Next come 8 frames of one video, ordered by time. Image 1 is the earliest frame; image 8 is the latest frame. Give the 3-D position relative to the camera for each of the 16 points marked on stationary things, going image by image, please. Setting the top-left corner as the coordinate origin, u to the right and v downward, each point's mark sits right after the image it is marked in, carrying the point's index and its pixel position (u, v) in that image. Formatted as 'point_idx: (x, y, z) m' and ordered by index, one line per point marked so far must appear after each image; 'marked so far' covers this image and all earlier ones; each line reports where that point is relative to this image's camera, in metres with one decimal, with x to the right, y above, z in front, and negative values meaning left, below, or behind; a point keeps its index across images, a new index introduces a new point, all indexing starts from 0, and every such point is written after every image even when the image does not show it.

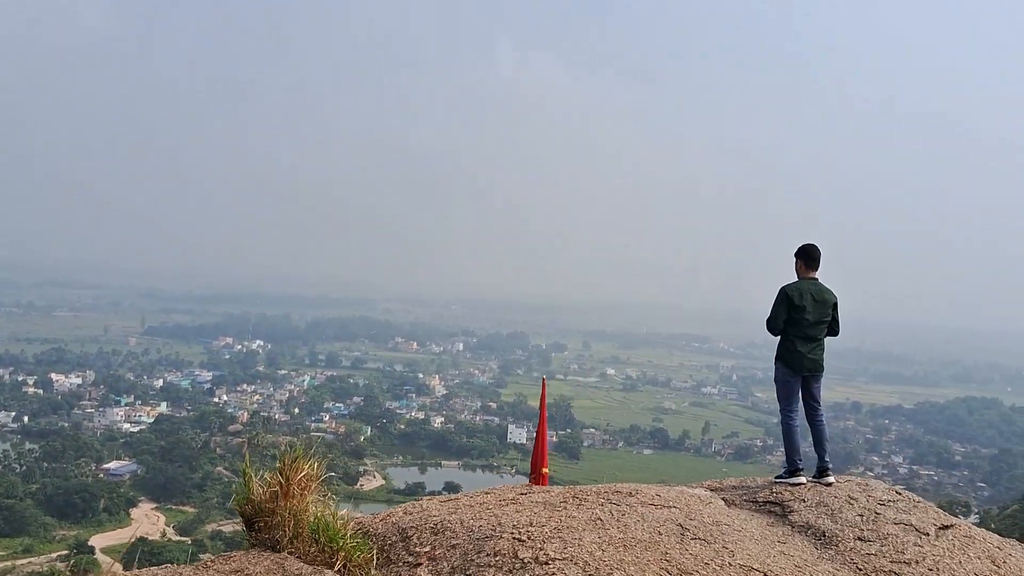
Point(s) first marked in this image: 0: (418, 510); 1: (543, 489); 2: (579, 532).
0: (-0.9, -2.1, +7.9) m
1: (+0.3, -2.0, +8.3) m
2: (+0.6, -2.0, +6.8) m
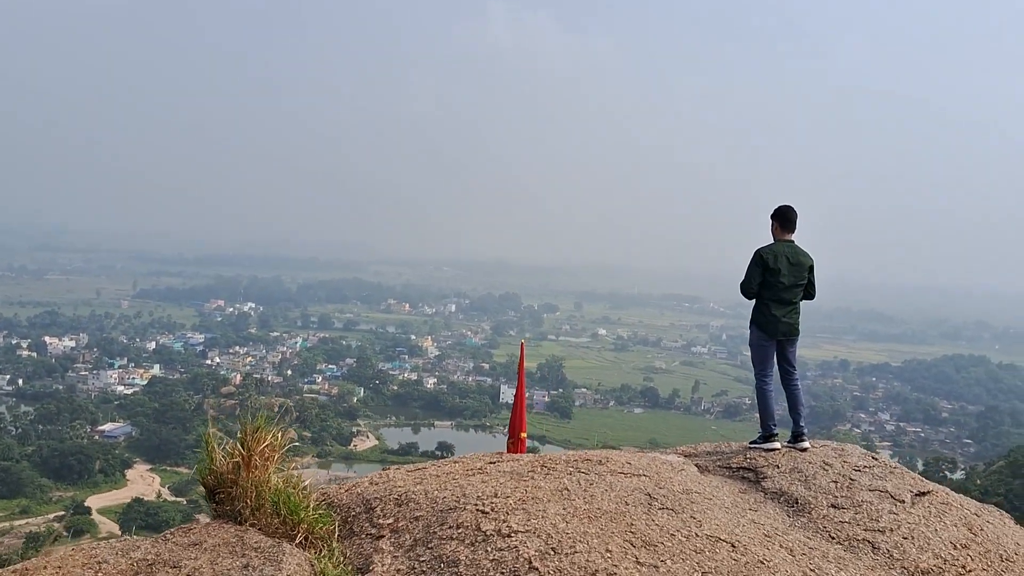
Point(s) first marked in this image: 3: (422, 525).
0: (-1.2, -1.8, +7.8) m
1: (0.0, -1.7, +8.1) m
2: (+0.3, -1.8, +6.7) m
3: (-0.7, -1.9, +6.7) m
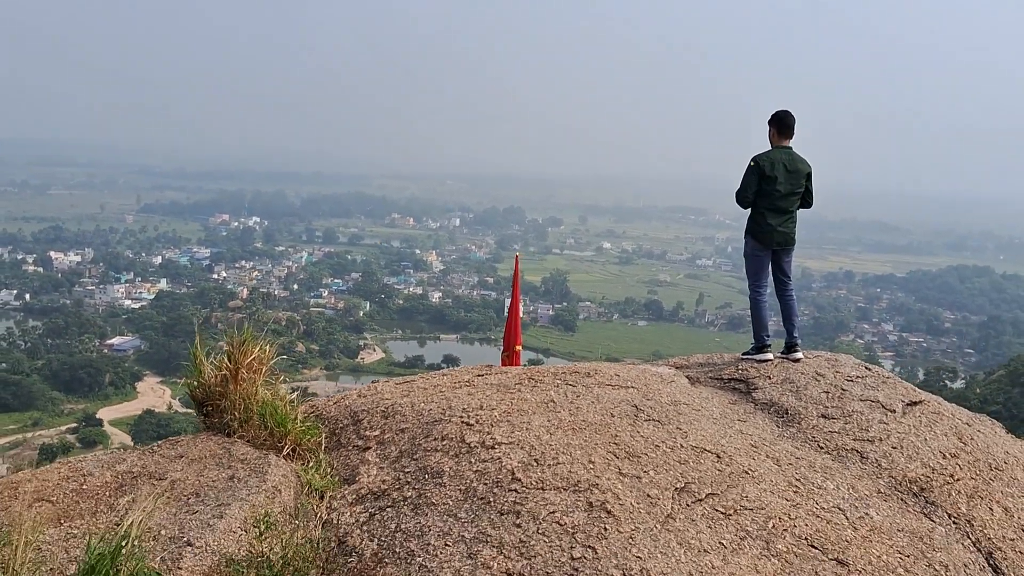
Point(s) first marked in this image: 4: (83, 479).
0: (-1.3, -1.0, +7.8) m
1: (-0.1, -0.8, +8.1) m
2: (+0.1, -1.0, +6.7) m
3: (-0.9, -1.2, +6.7) m
4: (-3.1, -1.4, +6.0) m
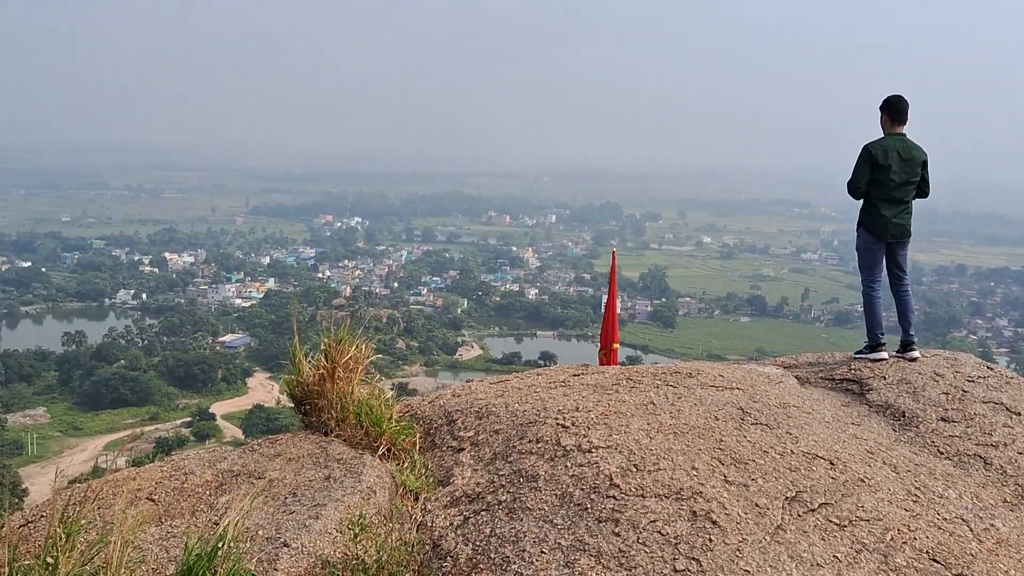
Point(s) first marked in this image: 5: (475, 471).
0: (-0.4, -1.0, +7.7) m
1: (+0.8, -0.8, +7.9) m
2: (+0.9, -1.0, +6.4) m
3: (-0.1, -1.2, +6.5) m
4: (-2.4, -1.4, +6.1) m
5: (-0.3, -1.4, +6.2) m
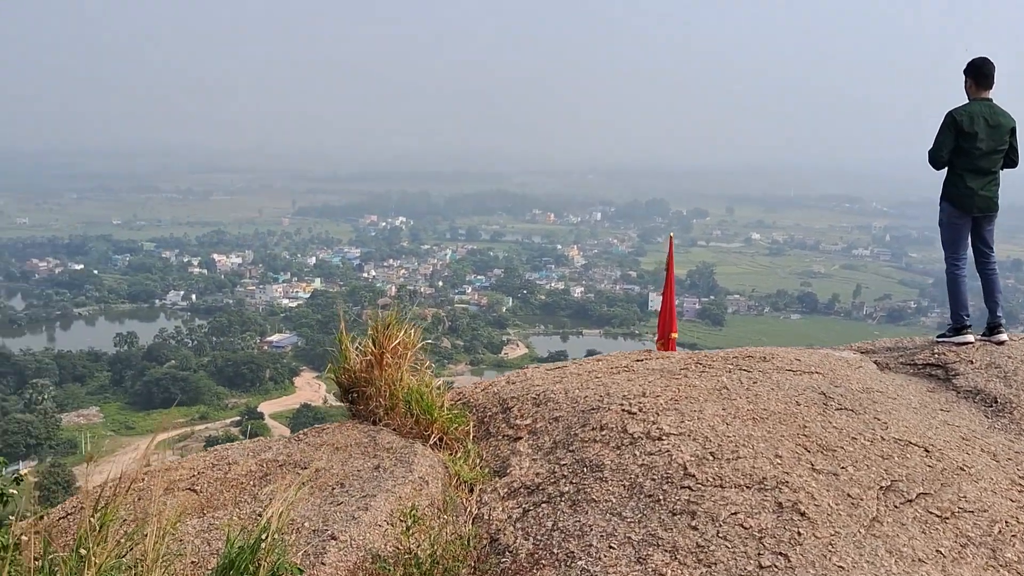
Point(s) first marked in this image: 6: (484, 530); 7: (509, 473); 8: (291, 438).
0: (+0.1, -0.8, +7.2) m
1: (+1.3, -0.6, +7.4) m
2: (+1.3, -0.8, +5.9) m
3: (+0.4, -1.0, +6.1) m
4: (-2.0, -1.3, +5.8) m
5: (+0.2, -1.2, +5.8) m
6: (-0.2, -1.5, +5.2) m
7: (0.0, -1.3, +5.8) m
8: (-1.7, -1.2, +6.4) m
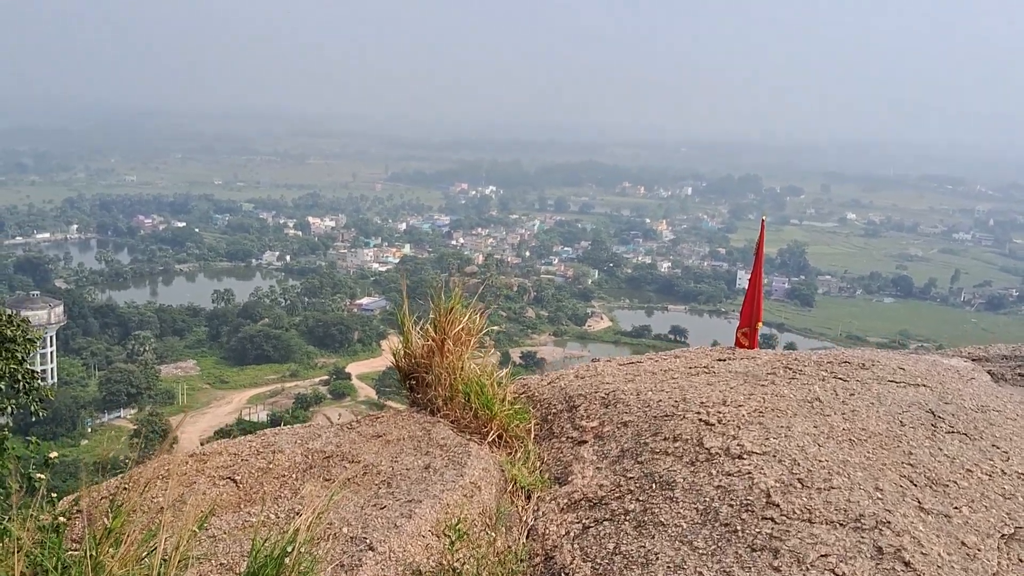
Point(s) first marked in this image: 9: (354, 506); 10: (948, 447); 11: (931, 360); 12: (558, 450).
0: (+0.6, -0.7, +6.7) m
1: (+1.9, -0.5, +6.7) m
2: (+1.8, -0.8, +5.2) m
3: (+0.8, -1.0, +5.5) m
4: (-1.6, -1.1, +5.5) m
5: (+0.6, -1.2, +5.3) m
6: (+0.1, -1.5, +4.7) m
7: (+0.4, -1.2, +5.2) m
8: (-1.3, -1.0, +6.1) m
9: (-0.9, -1.3, +4.9) m
10: (+2.7, -1.0, +5.0) m
11: (+3.5, -0.6, +6.8) m
12: (+0.3, -1.1, +5.7) m
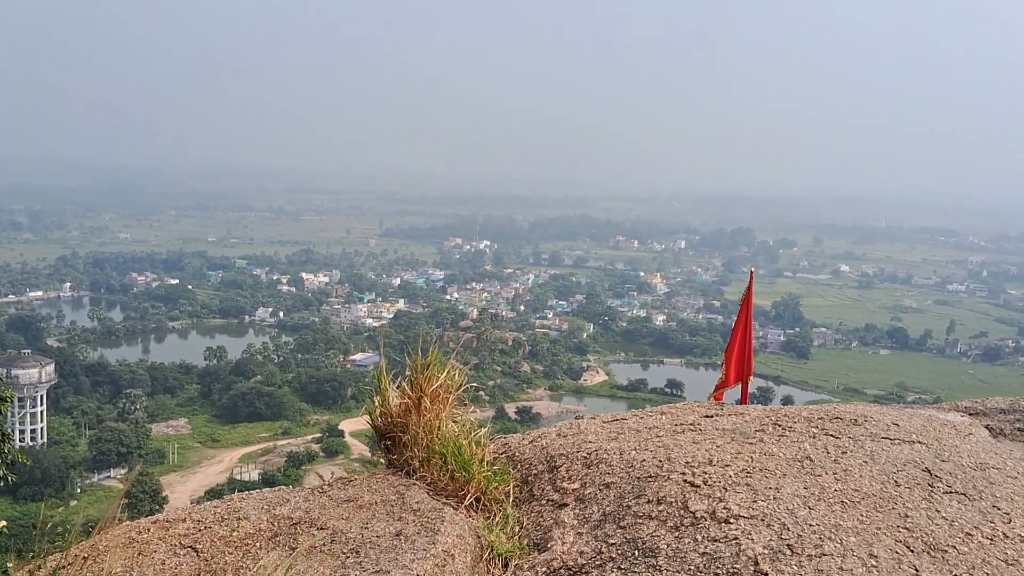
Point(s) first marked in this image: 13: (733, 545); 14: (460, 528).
0: (+0.5, -1.1, +6.4) m
1: (+1.7, -1.0, +6.4) m
2: (+1.6, -1.2, +5.0) m
3: (+0.6, -1.3, +5.3) m
4: (-1.7, -1.5, +5.2) m
5: (+0.4, -1.5, +5.0) m
6: (0.0, -1.8, +4.4) m
7: (+0.2, -1.6, +5.0) m
8: (-1.4, -1.4, +5.8) m
9: (-1.1, -1.6, +4.6) m
10: (+2.5, -1.3, +4.8) m
11: (+3.3, -1.0, +6.6) m
12: (+0.2, -1.5, +5.4) m
13: (+1.2, -1.4, +4.4) m
14: (-0.3, -1.5, +5.1) m
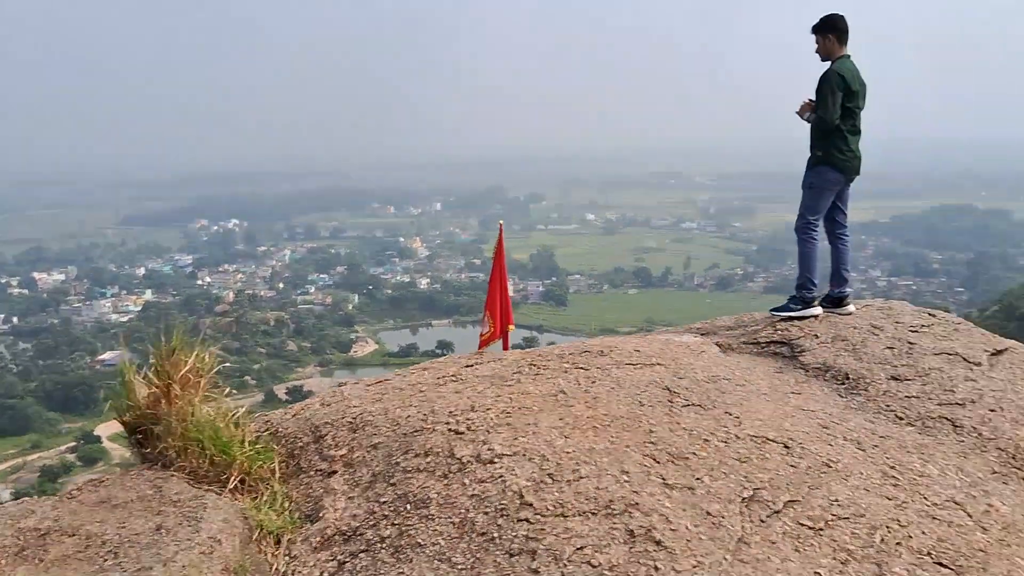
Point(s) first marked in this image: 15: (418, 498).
0: (-1.3, -0.8, +6.3) m
1: (-0.2, -0.6, +6.6) m
2: (+0.1, -0.8, +5.2) m
3: (-0.8, -1.1, +5.2) m
4: (-3.1, -1.5, +4.5) m
5: (-1.0, -1.3, +4.9) m
6: (-1.2, -1.6, +4.3) m
7: (-1.1, -1.4, +4.8) m
8: (-2.9, -1.4, +5.2) m
9: (-2.3, -1.5, +4.1) m
10: (+1.1, -0.8, +5.3) m
11: (+1.3, -0.5, +7.3) m
12: (-1.3, -1.3, +5.3) m
13: (-0.1, -1.1, +4.6) m
14: (-1.7, -1.3, +4.8) m
15: (-0.5, -1.2, +4.7) m
